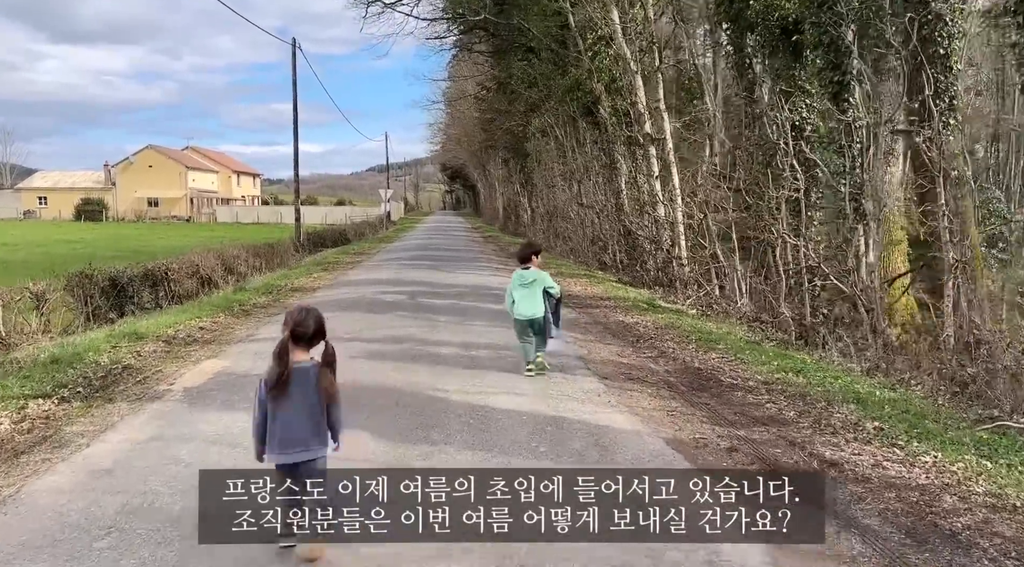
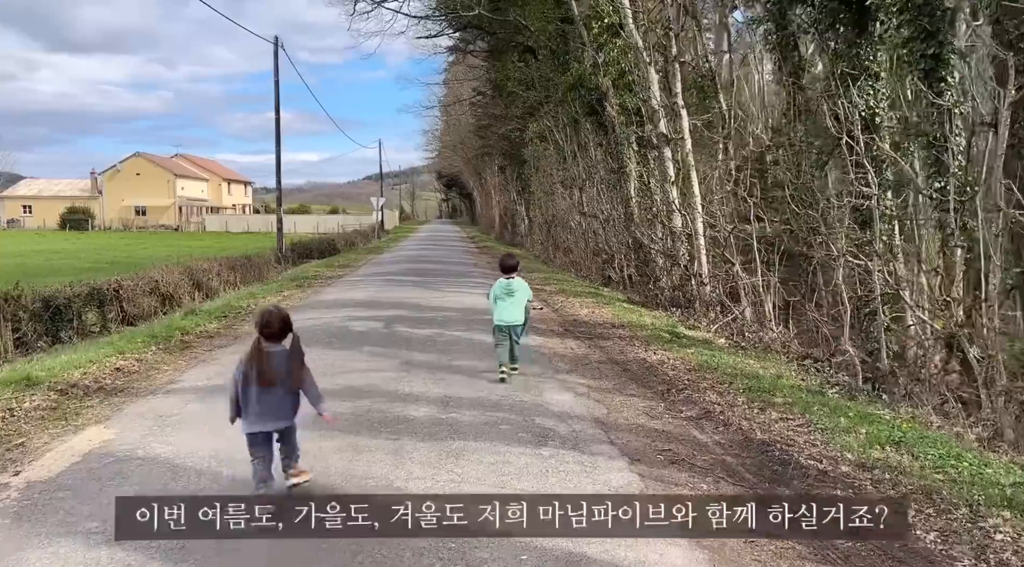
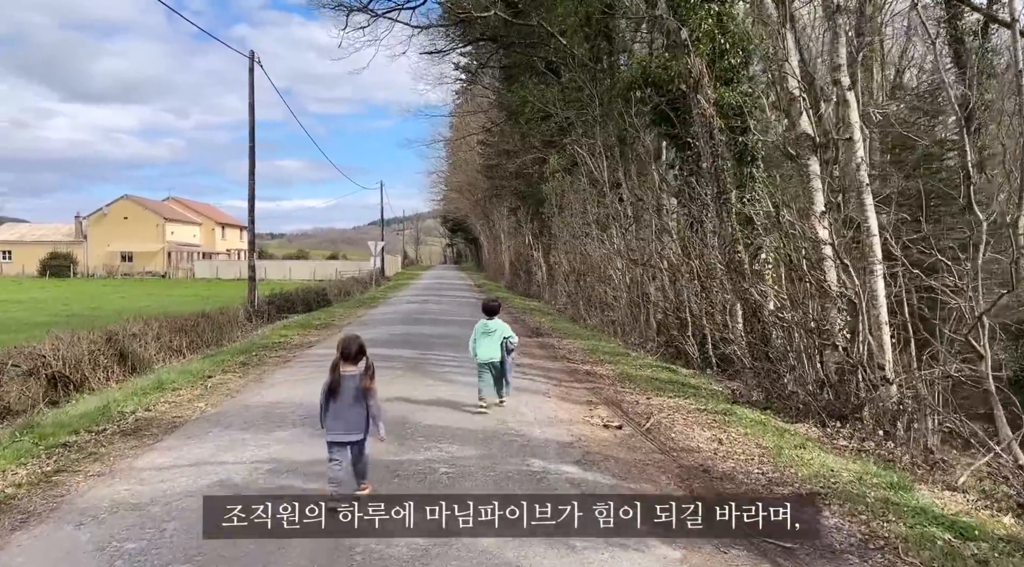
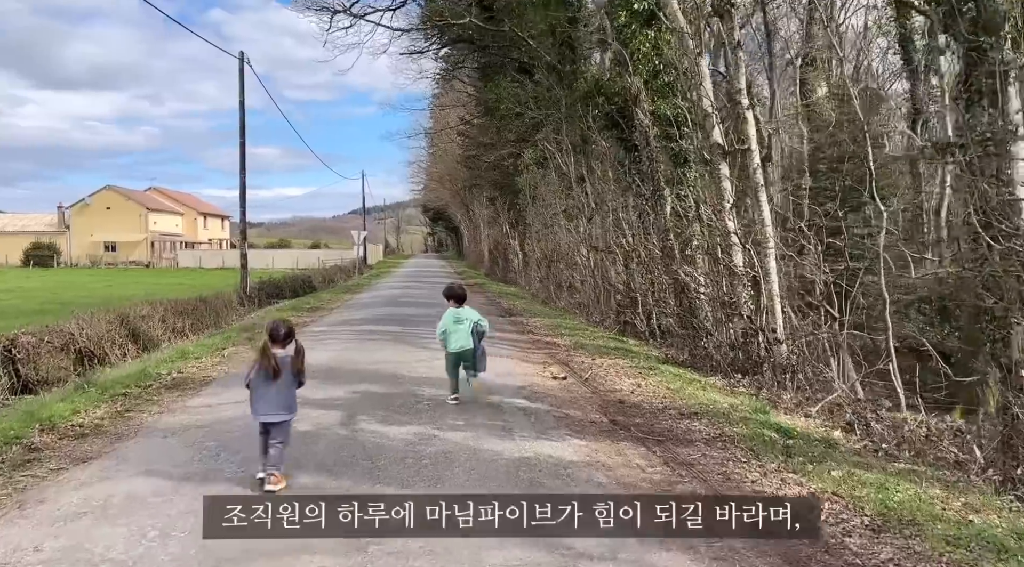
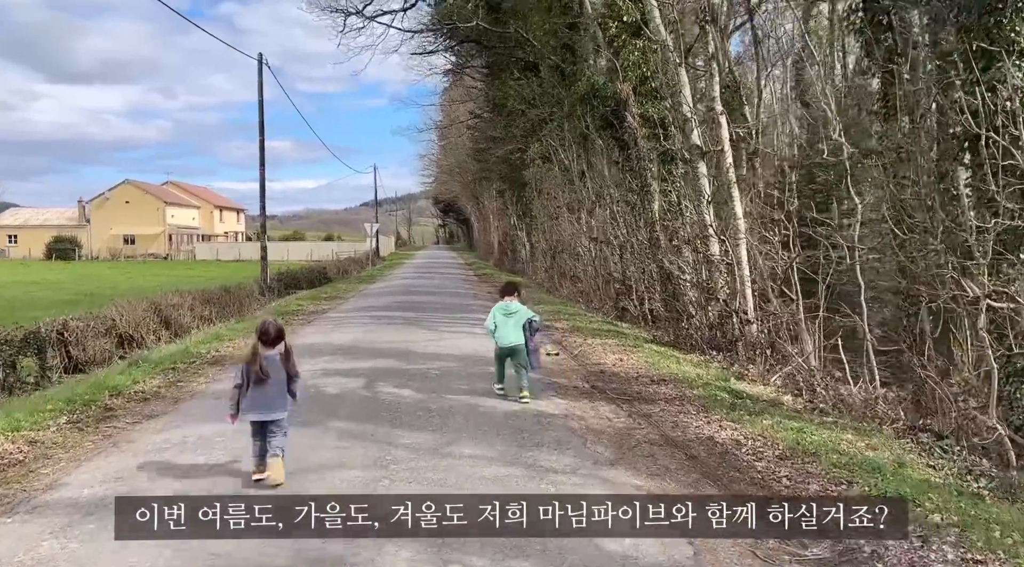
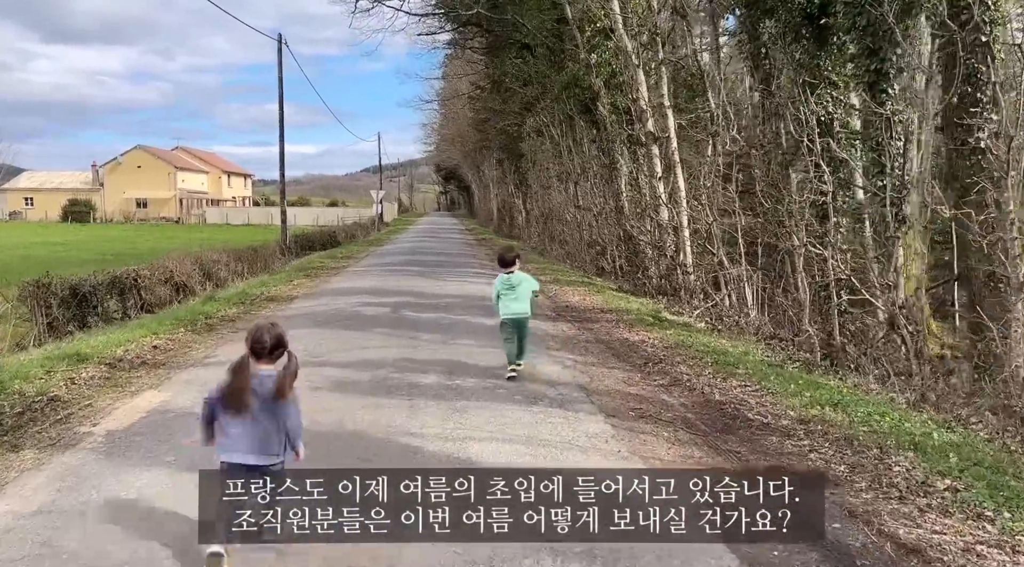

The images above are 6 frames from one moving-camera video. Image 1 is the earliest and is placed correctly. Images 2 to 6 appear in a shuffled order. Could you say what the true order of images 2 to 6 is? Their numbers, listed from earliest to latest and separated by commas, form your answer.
6, 2, 5, 4, 3
